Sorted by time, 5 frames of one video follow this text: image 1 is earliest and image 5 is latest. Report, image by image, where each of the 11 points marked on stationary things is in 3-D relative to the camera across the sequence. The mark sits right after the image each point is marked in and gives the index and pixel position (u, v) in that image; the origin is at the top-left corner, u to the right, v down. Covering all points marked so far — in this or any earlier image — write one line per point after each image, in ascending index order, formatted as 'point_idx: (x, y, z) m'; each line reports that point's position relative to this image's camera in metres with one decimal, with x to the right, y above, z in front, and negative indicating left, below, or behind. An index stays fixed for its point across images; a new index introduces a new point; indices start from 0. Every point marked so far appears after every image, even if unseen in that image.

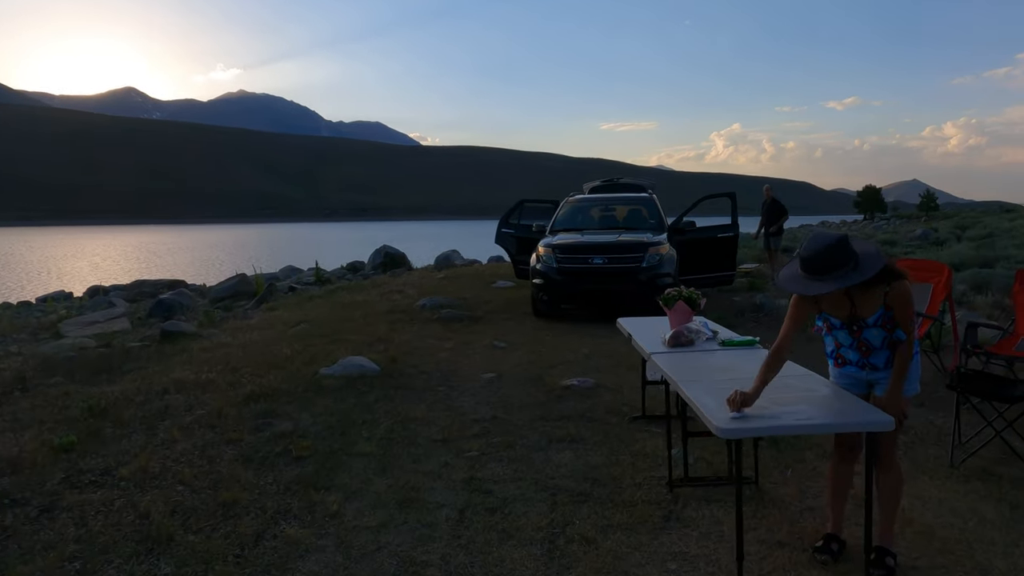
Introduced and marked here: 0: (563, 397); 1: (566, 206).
0: (+0.5, -1.0, +5.9) m
1: (+1.0, +1.5, +12.2) m
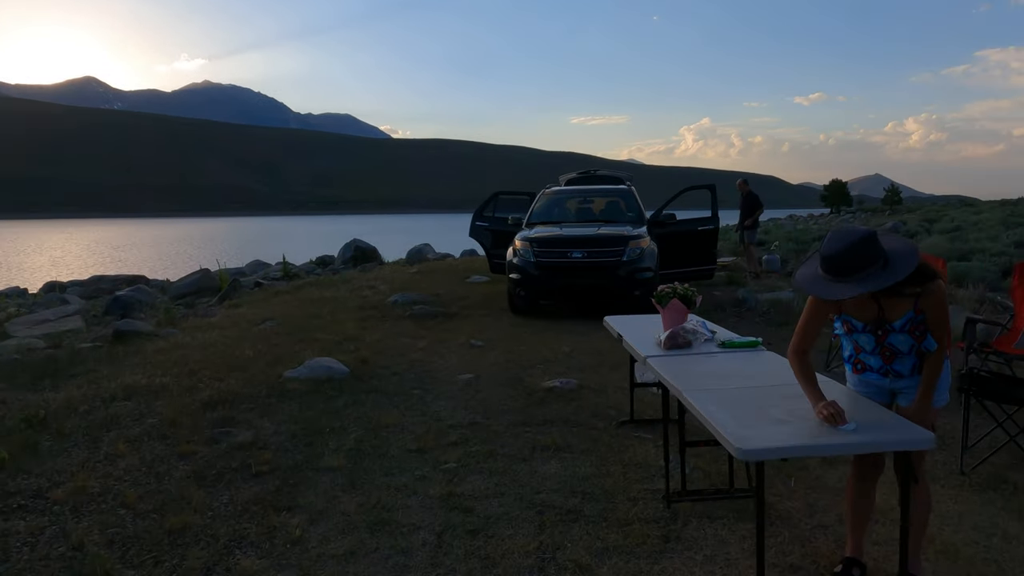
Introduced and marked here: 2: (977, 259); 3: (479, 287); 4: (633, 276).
0: (+0.3, -0.9, +5.6) m
1: (+0.5, +1.6, +11.8) m
2: (+8.3, +0.5, +11.8) m
3: (-0.6, 0.0, +12.6) m
4: (+1.6, +0.2, +9.0) m
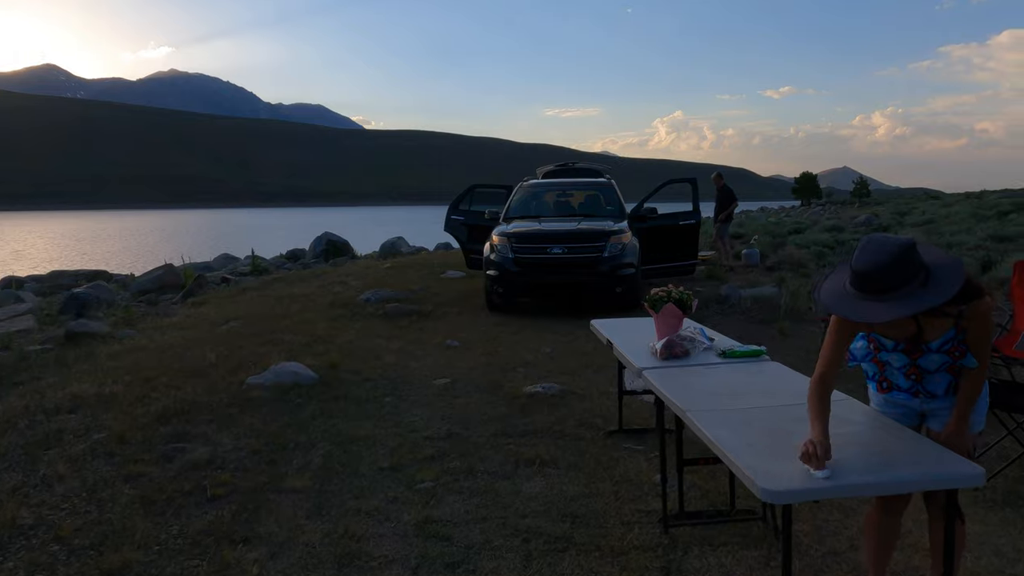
0: (+0.1, -1.0, +5.3) m
1: (+0.1, +1.7, +11.5) m
2: (+7.9, +0.6, +11.8) m
3: (-1.1, +0.1, +12.3) m
4: (+1.4, +0.2, +8.7) m
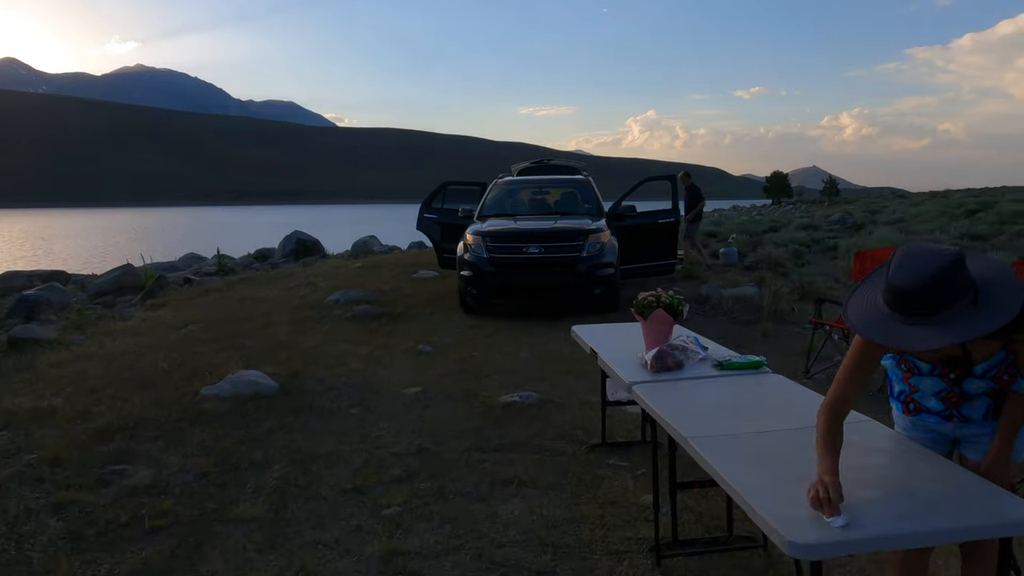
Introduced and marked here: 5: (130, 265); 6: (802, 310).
0: (-0.1, -1.0, +4.9) m
1: (-0.3, +1.7, +11.1) m
2: (+7.5, +0.6, +11.7) m
3: (-1.5, +0.1, +11.9) m
4: (+1.0, +0.2, +8.4) m
5: (-8.7, +0.5, +15.1) m
6: (+3.7, -0.3, +8.4) m
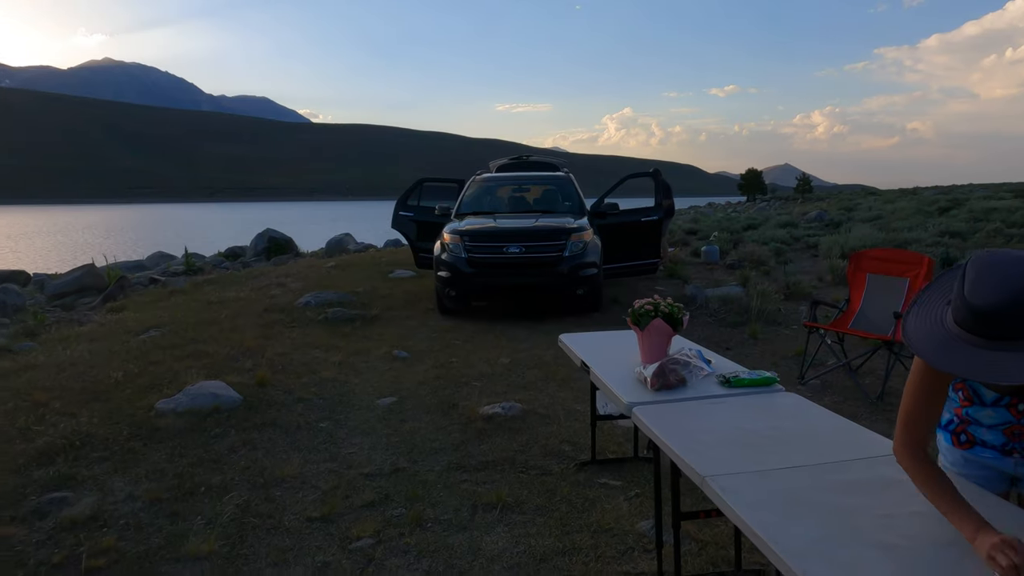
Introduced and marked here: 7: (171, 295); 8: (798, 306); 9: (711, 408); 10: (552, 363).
0: (-0.2, -1.0, +4.6) m
1: (-0.6, +1.7, +10.8) m
2: (+7.1, +0.7, +11.6) m
3: (-1.9, +0.1, +11.5) m
4: (+0.8, +0.2, +8.1) m
5: (-9.2, +0.5, +14.4) m
6: (+3.4, -0.3, +8.2) m
7: (-6.0, -0.1, +11.6) m
8: (+3.7, -0.2, +8.5) m
9: (+0.8, -0.5, +2.6) m
10: (+0.4, -0.7, +6.2) m
